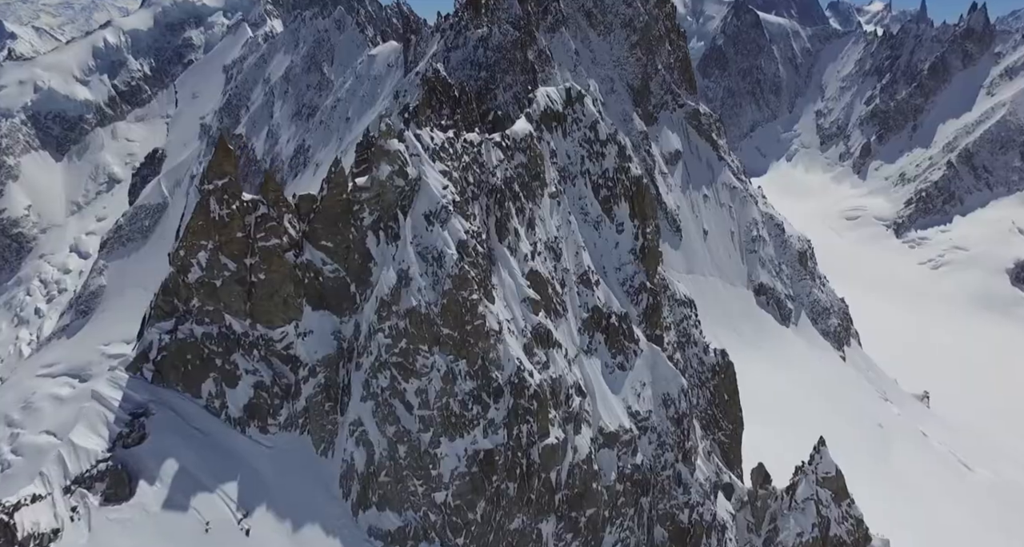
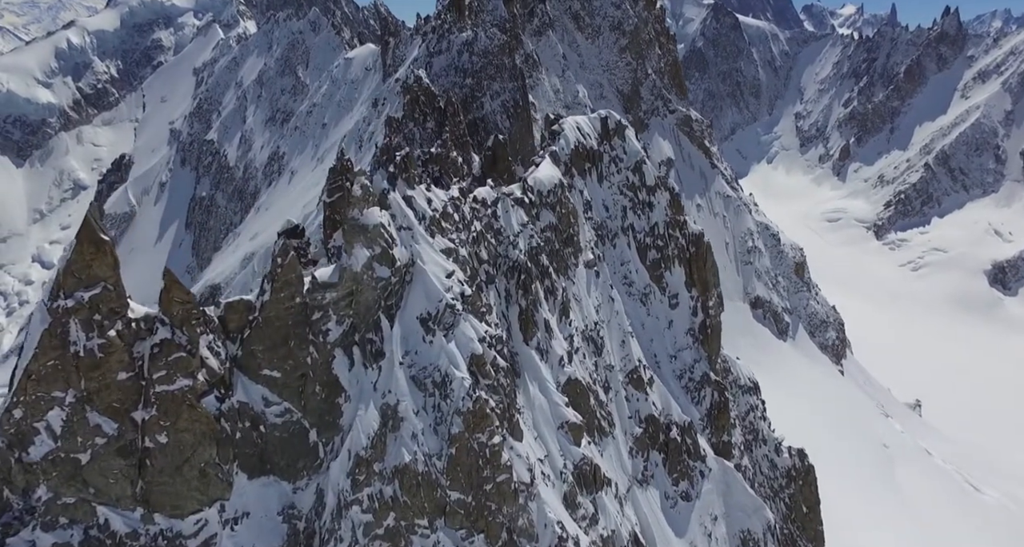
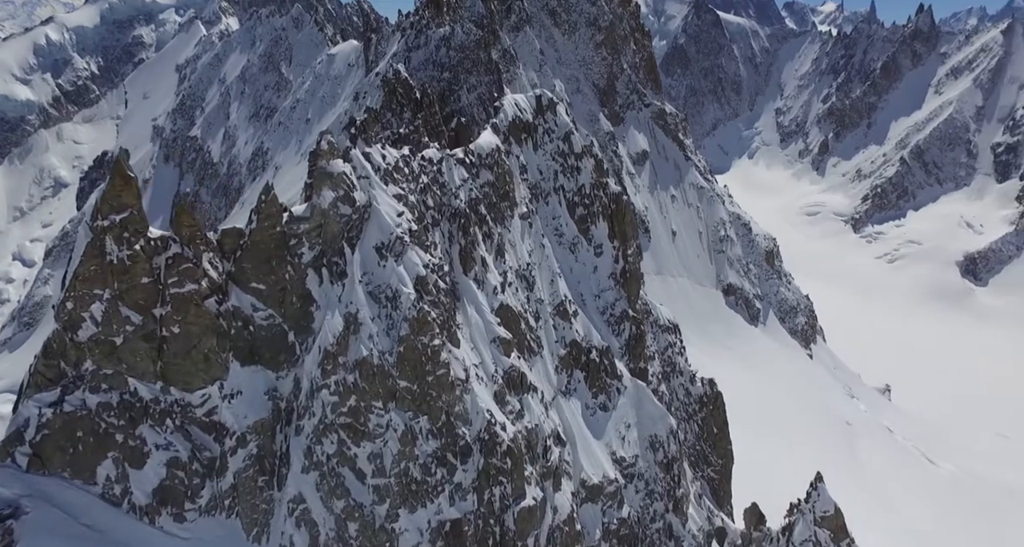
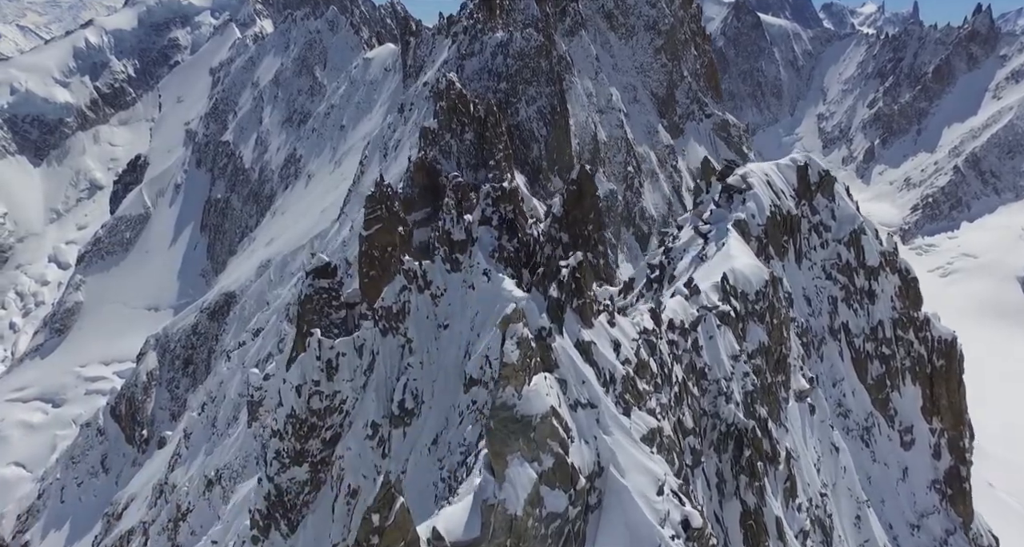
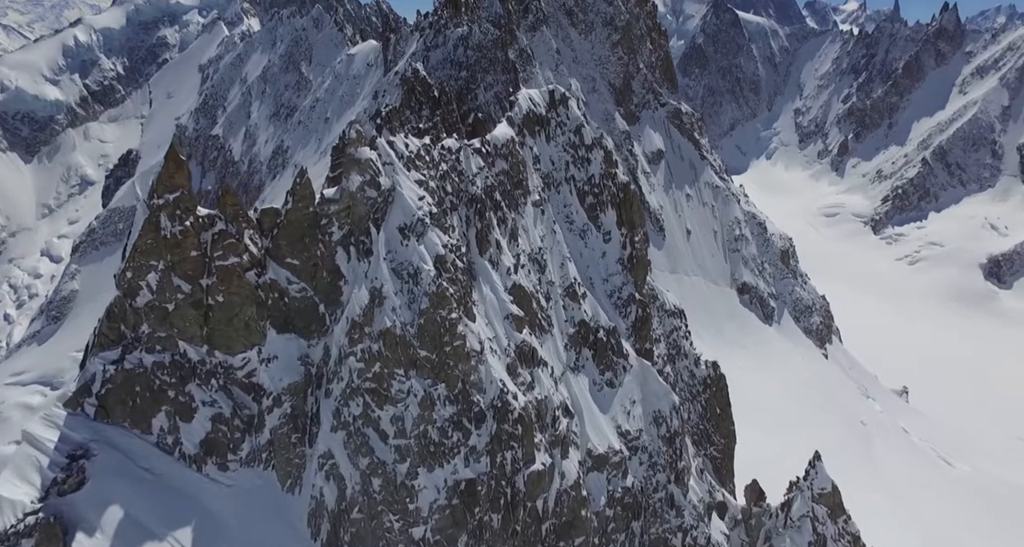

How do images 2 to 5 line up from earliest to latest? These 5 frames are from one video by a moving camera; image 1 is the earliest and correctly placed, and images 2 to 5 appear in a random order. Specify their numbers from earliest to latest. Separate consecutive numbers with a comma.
5, 3, 2, 4
